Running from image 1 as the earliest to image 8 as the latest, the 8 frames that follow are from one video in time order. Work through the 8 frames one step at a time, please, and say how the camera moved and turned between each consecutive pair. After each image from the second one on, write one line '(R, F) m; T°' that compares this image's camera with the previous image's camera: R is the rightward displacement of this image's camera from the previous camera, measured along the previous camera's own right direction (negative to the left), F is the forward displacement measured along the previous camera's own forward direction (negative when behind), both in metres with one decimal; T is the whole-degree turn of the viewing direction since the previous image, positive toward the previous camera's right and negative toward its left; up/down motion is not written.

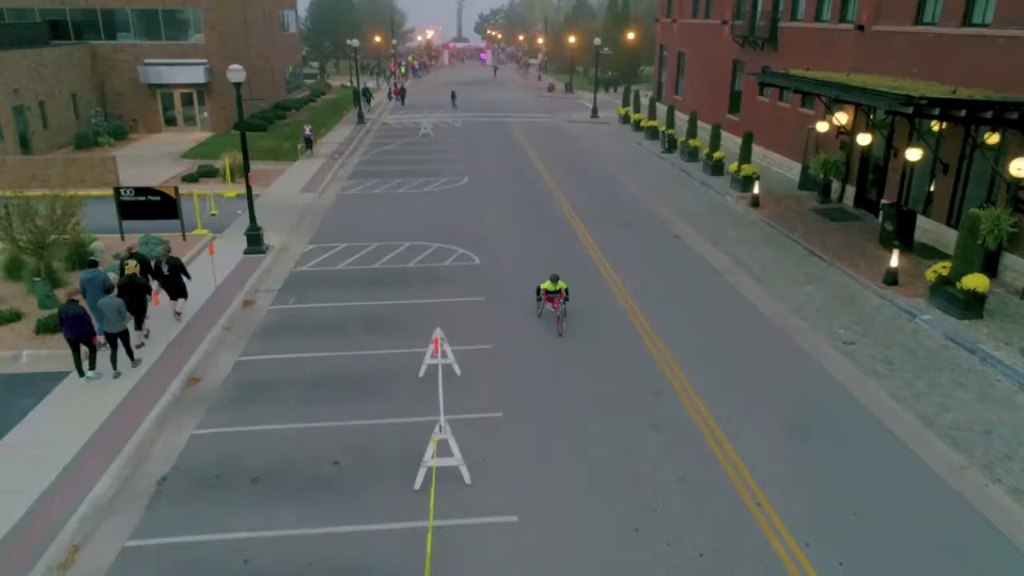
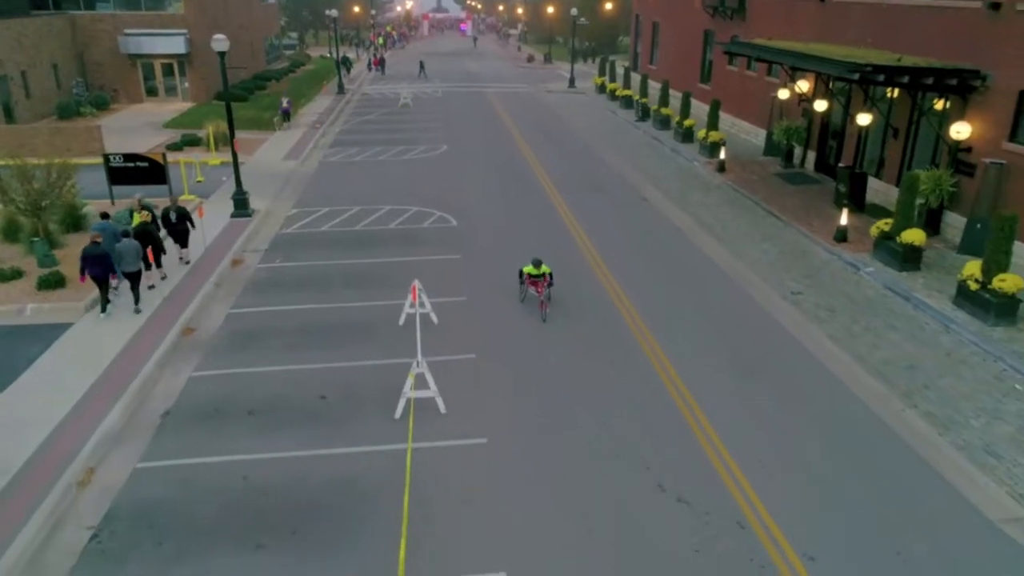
(+0.2, -1.0) m; +1°
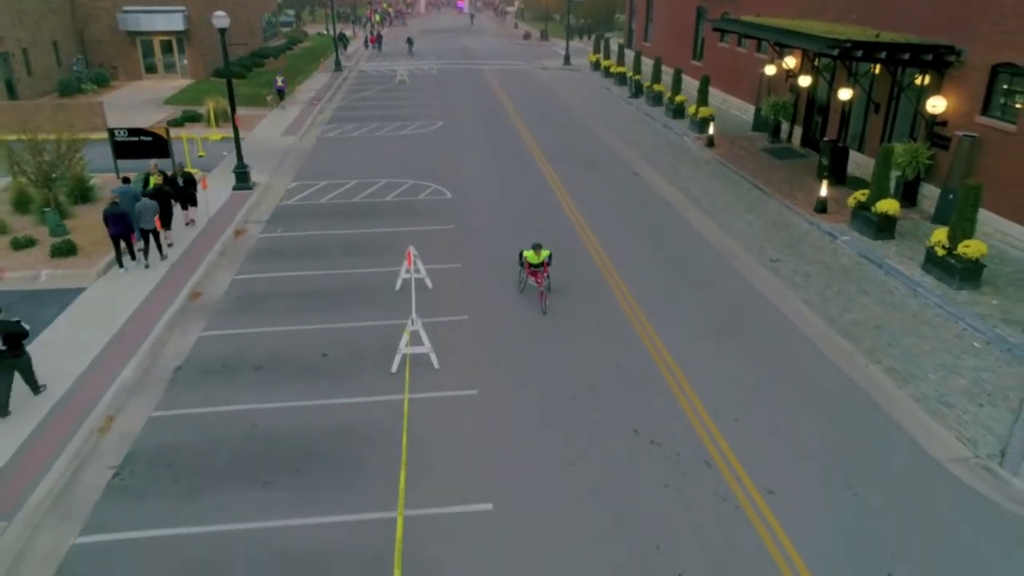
(+0.1, -0.7) m; 0°
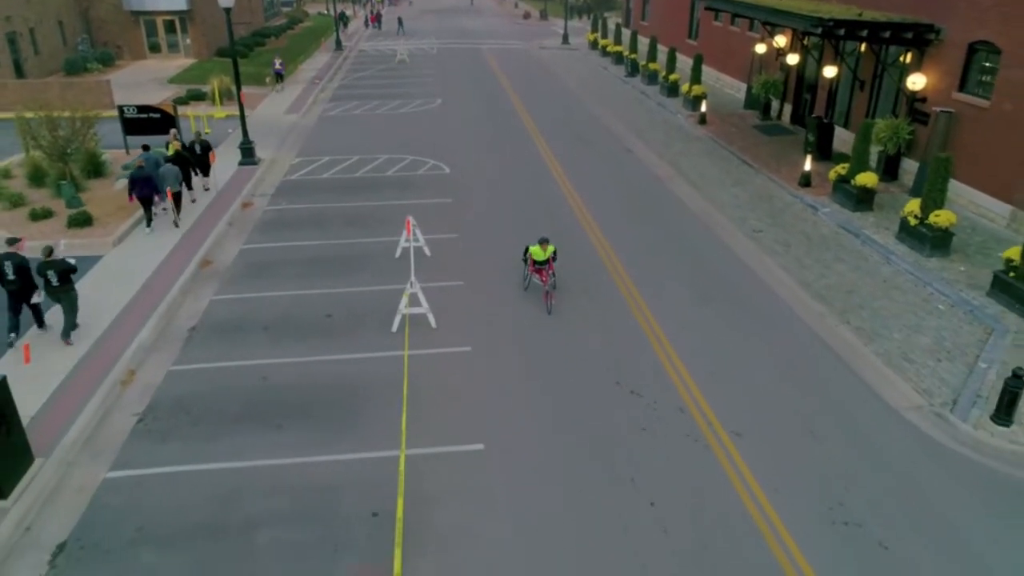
(+0.1, -0.7) m; 0°
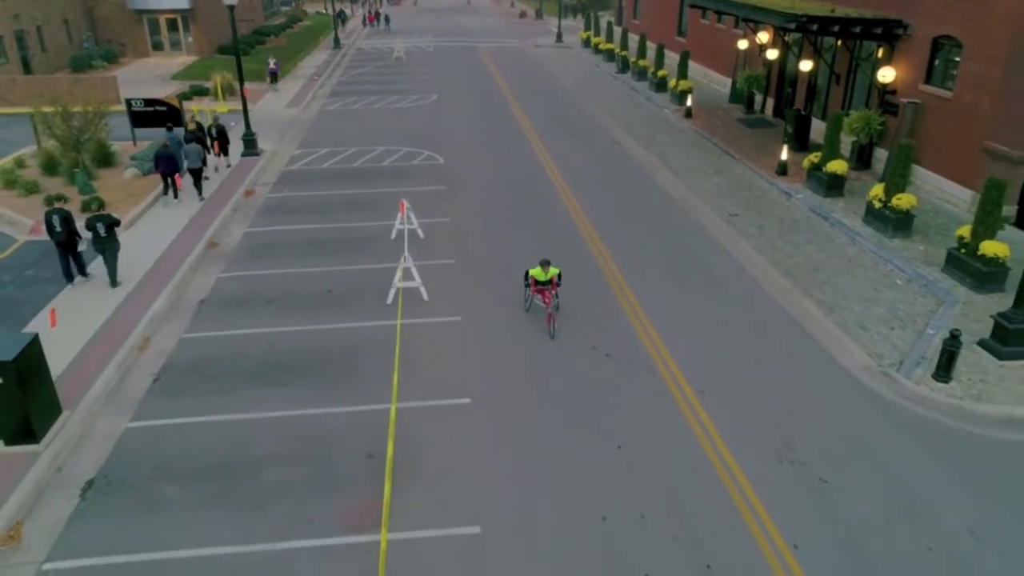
(+0.2, -0.9) m; 0°
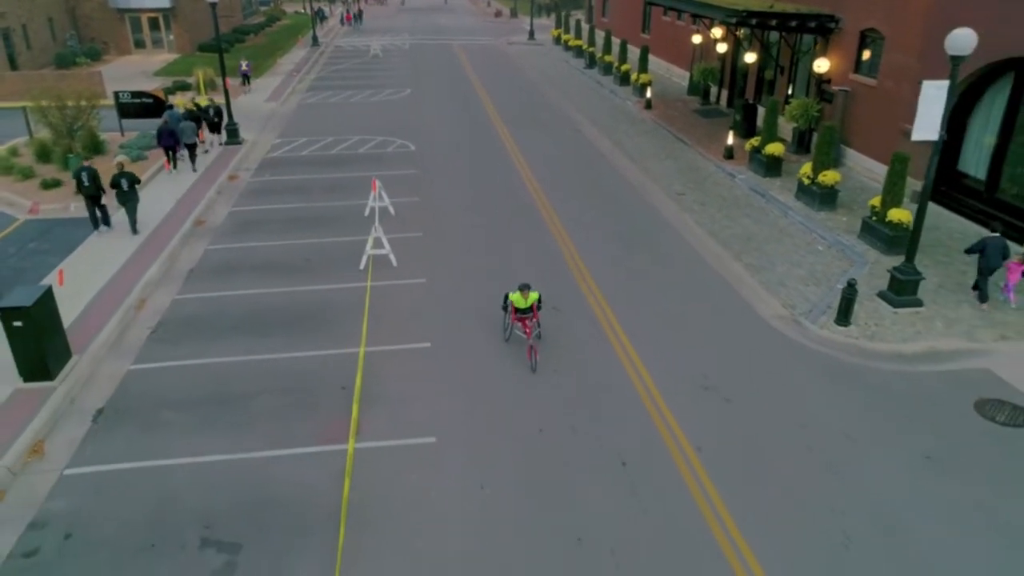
(+0.4, -1.4) m; +1°
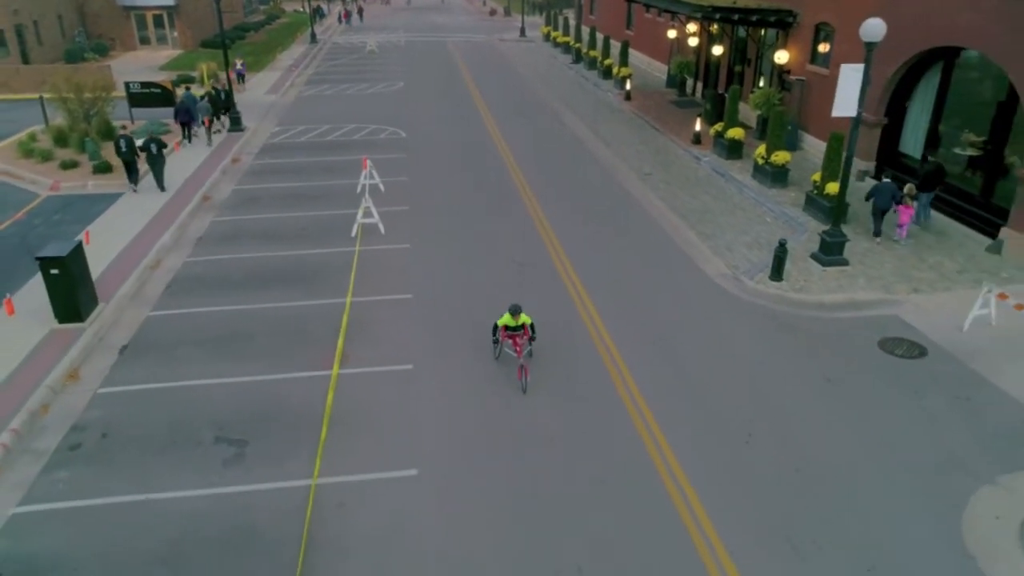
(+0.5, -1.6) m; 0°
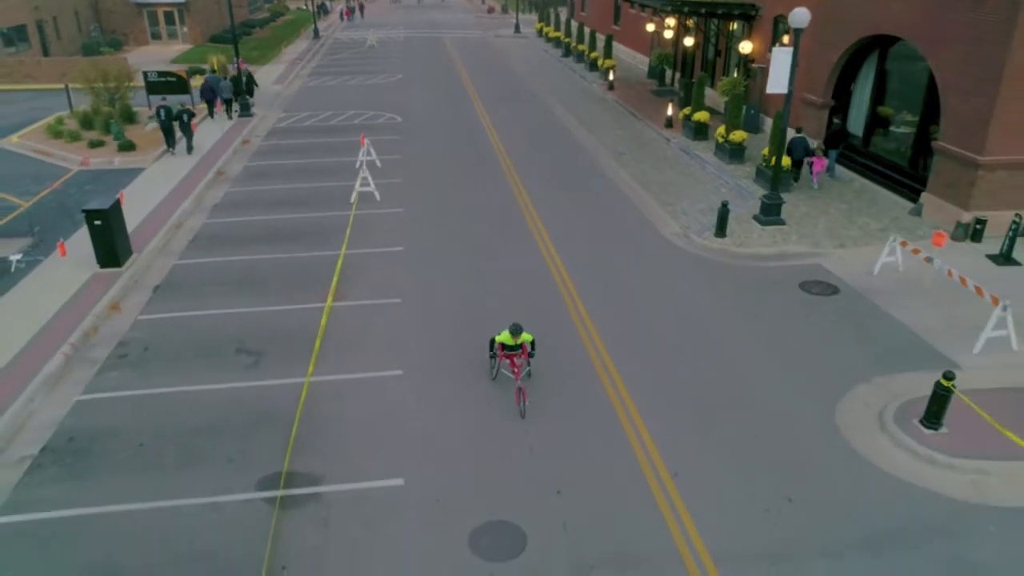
(+0.5, -1.9) m; 0°
